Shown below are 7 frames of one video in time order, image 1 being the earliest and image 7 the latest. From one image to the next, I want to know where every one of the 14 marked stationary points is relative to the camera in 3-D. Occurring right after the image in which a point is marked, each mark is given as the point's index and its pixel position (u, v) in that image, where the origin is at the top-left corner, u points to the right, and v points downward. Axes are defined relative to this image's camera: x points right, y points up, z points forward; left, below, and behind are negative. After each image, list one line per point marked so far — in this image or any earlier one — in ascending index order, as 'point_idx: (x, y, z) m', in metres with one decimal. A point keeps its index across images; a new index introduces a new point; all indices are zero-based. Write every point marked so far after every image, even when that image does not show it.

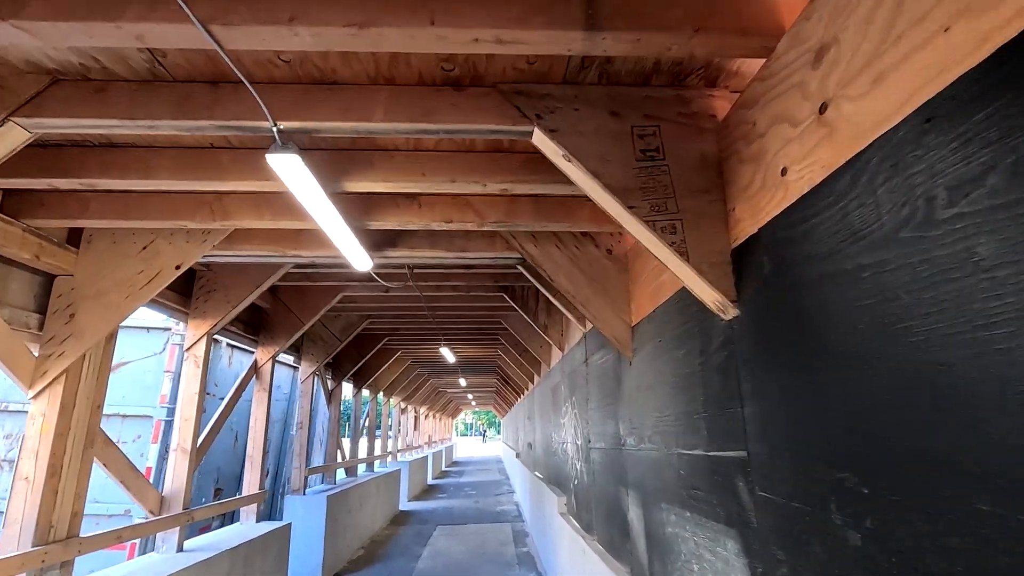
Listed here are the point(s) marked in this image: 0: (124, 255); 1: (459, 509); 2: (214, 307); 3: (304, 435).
0: (-1.5, +0.1, +2.0) m
1: (-0.8, -3.3, +7.9) m
2: (-1.6, -0.1, +2.9) m
3: (-1.8, -1.3, +4.6) m
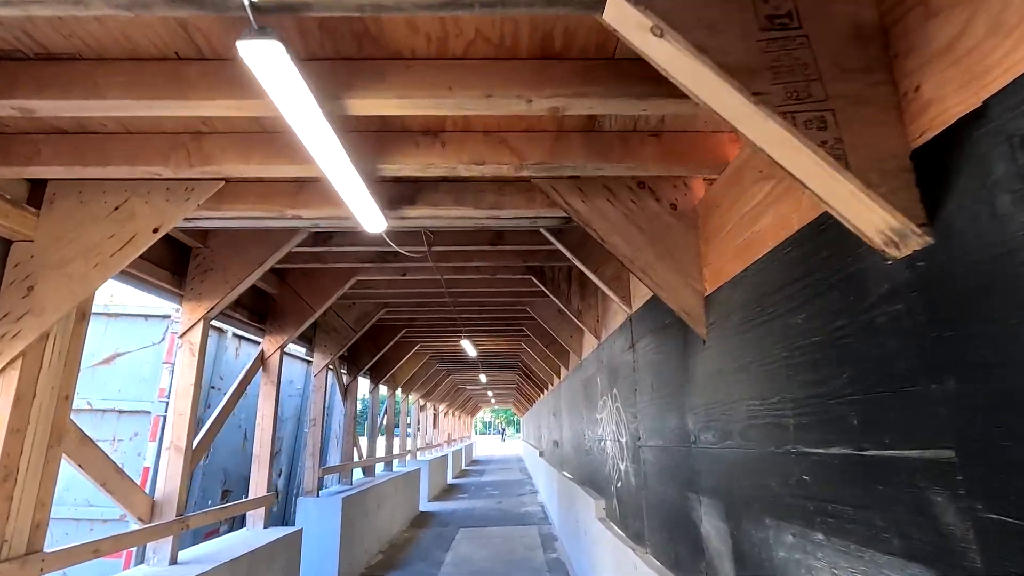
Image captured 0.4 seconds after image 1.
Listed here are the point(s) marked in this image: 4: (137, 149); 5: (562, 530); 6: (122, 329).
0: (-1.3, +0.2, +1.7) m
1: (-0.4, -3.1, +7.6) m
2: (-1.5, 0.0, +2.6) m
3: (-1.6, -1.1, +4.3) m
4: (-1.0, +0.4, +1.5) m
5: (+0.5, -2.3, +5.1) m
6: (-2.4, -0.3, +3.2) m
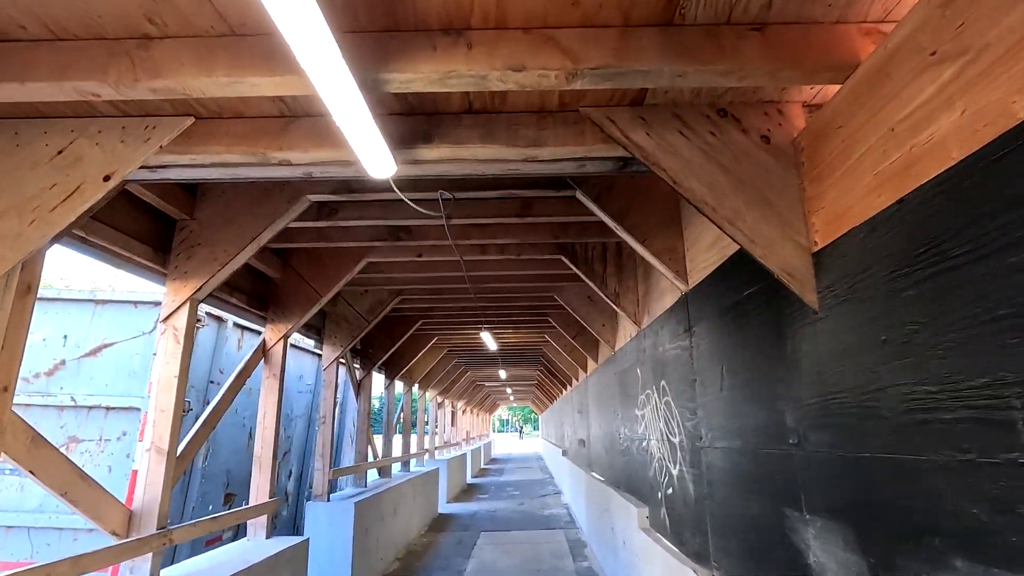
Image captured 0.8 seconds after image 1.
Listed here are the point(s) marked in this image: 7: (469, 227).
0: (-1.2, +0.3, +1.4) m
1: (-0.1, -3.0, +7.2) m
2: (-1.3, +0.1, +2.3) m
3: (-1.4, -1.0, +3.9) m
4: (-0.9, +0.5, +1.1) m
5: (+0.7, -2.2, +4.8) m
6: (-2.2, -0.2, +2.9) m
7: (-0.2, +0.4, +3.1) m
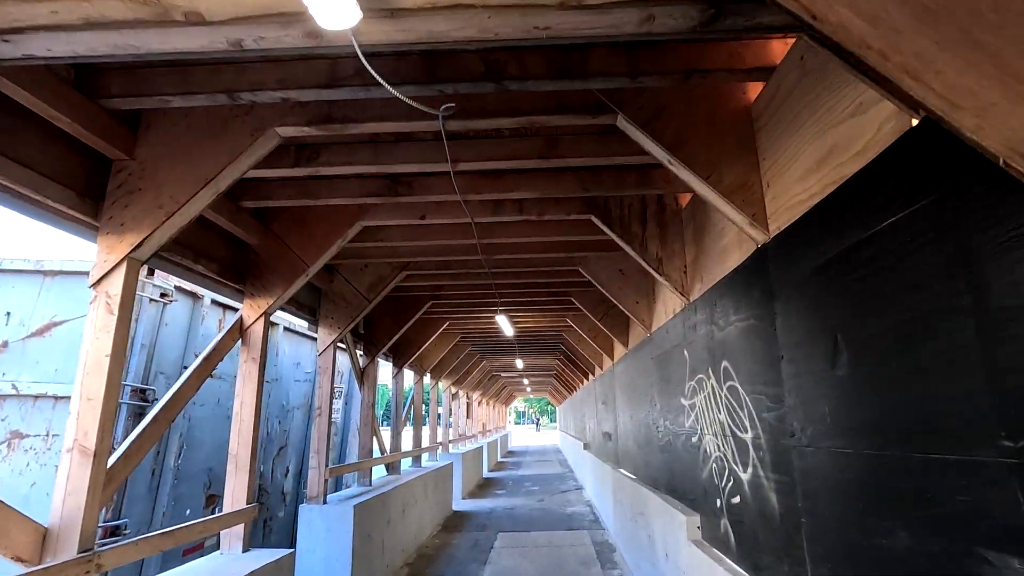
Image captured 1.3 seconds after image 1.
0: (-1.2, +0.5, +0.9) m
1: (+0.1, -2.8, +6.7) m
2: (-1.2, +0.2, +1.8) m
3: (-1.2, -0.9, +3.5) m
4: (-0.9, +0.6, +0.6) m
5: (+0.9, -2.0, +4.3) m
6: (-2.1, 0.0, +2.5) m
7: (-0.1, +0.5, +2.6) m
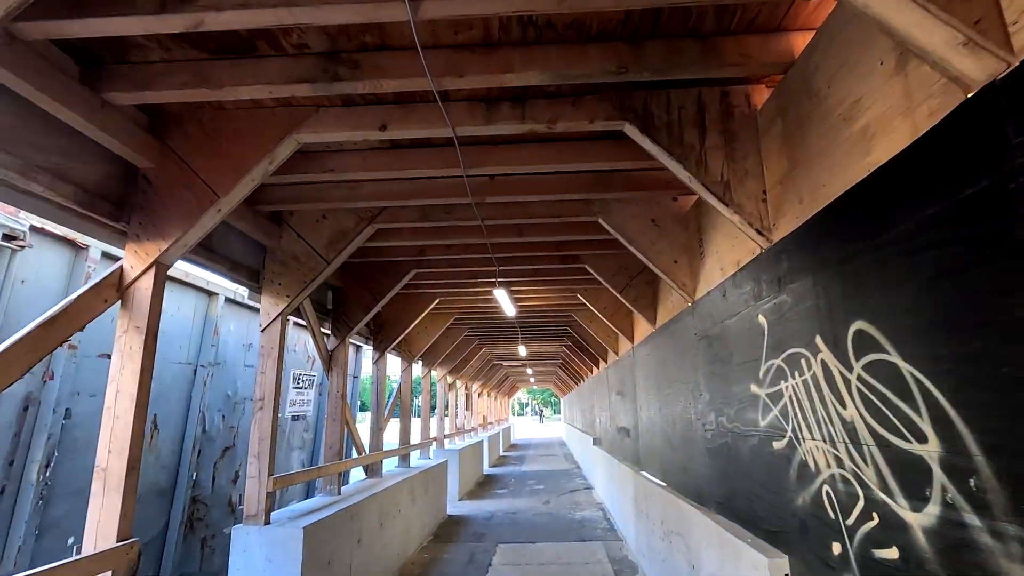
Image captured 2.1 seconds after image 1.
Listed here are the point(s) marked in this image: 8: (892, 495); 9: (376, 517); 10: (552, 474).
0: (-1.2, +0.6, +0.1) m
1: (+0.1, -2.5, +6.0) m
2: (-1.3, +0.4, +1.0) m
3: (-1.2, -0.7, +2.7) m
4: (-0.9, +0.8, -0.2) m
5: (+0.9, -1.8, +3.5) m
6: (-2.1, +0.2, +1.7) m
7: (-0.1, +0.7, +1.7) m
8: (+0.8, -0.5, +1.2) m
9: (-0.9, -1.5, +3.6) m
10: (+0.7, -3.2, +9.1) m
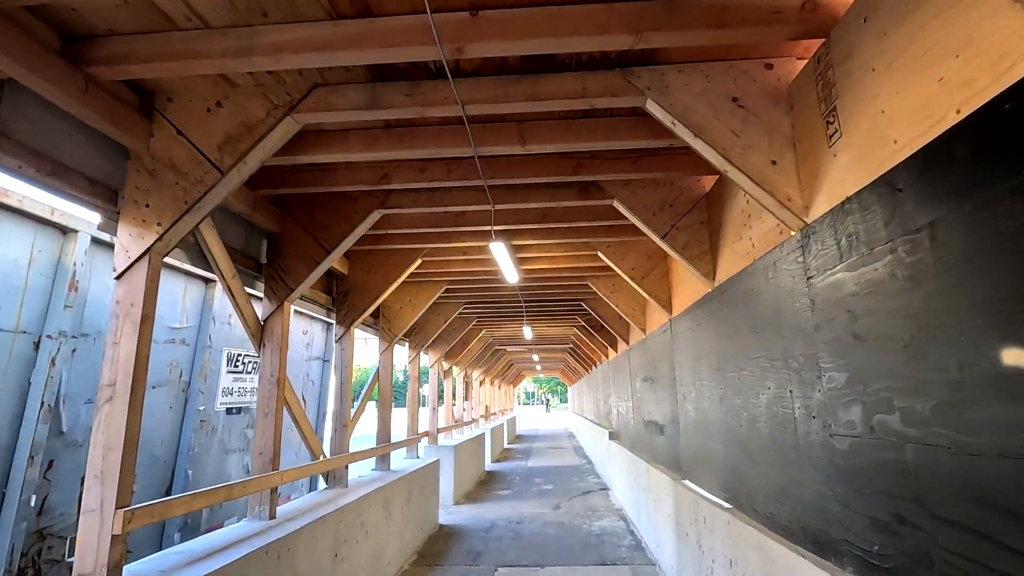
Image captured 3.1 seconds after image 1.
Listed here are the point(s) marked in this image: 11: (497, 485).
0: (-1.2, +0.8, -0.9) m
1: (+0.2, -2.2, +5.0) m
2: (-1.3, +0.6, 0.0) m
3: (-1.2, -0.4, +1.7) m
4: (-1.0, +1.0, -1.1) m
5: (+0.9, -1.5, +2.5) m
6: (-2.1, +0.4, +0.7) m
7: (-0.2, +1.0, +0.7) m
8: (+0.8, -0.2, +0.2) m
9: (-0.9, -1.3, +2.6) m
10: (+0.8, -2.8, +8.2) m
11: (-0.2, -2.6, +7.1) m
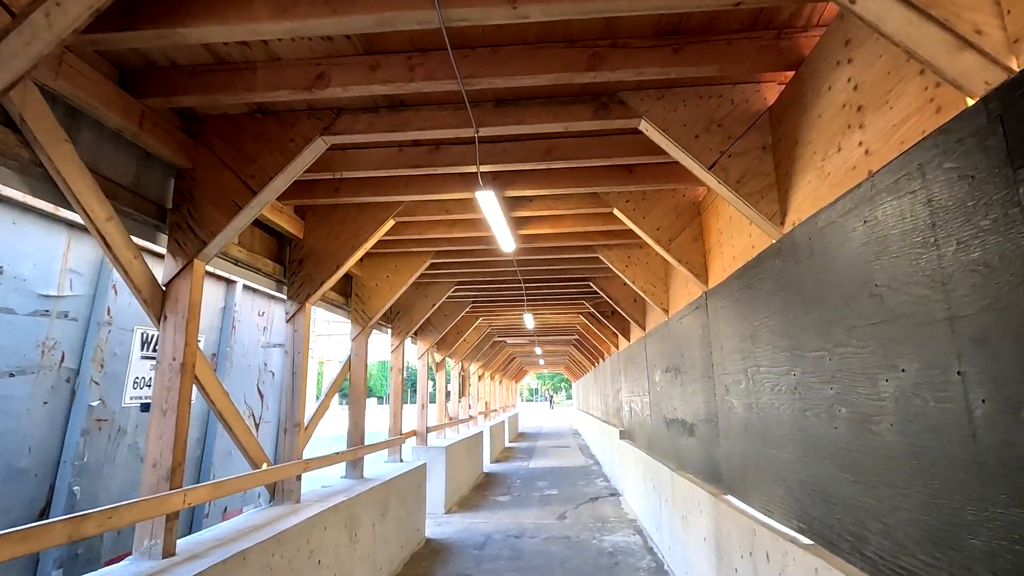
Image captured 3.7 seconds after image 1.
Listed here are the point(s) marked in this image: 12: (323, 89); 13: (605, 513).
0: (-1.3, +1.0, -1.6) m
1: (+0.2, -2.0, +4.4) m
2: (-1.3, +0.8, -0.7) m
3: (-1.3, -0.3, +1.1) m
4: (-1.0, +1.1, -1.8) m
5: (+0.9, -1.3, +1.8) m
6: (-2.2, +0.6, +0.1) m
7: (-0.2, +1.1, +0.1) m
8: (+0.7, -0.1, -0.5) m
9: (-0.9, -1.1, +2.0) m
10: (+0.8, -2.6, +7.5) m
11: (-0.2, -2.4, +6.4) m
12: (-0.6, +0.7, +1.9) m
13: (+0.9, -2.1, +5.0) m
